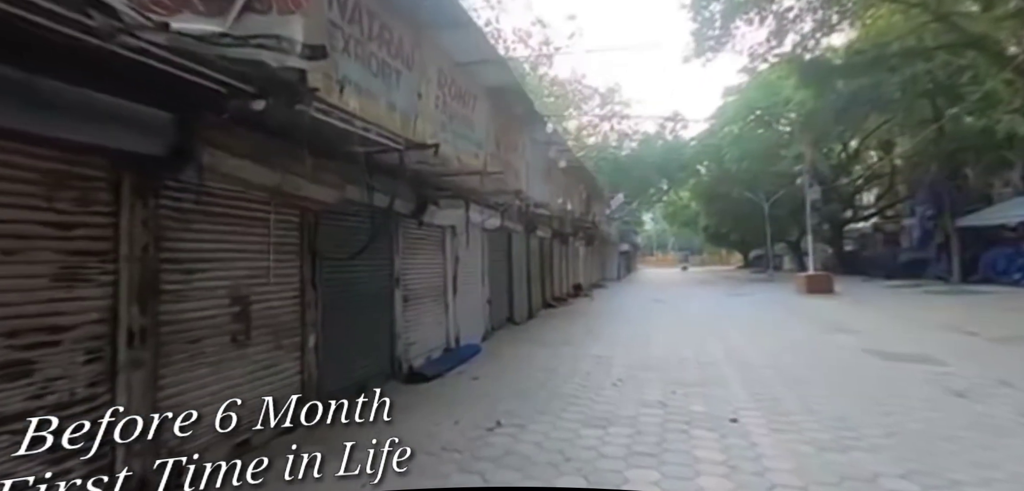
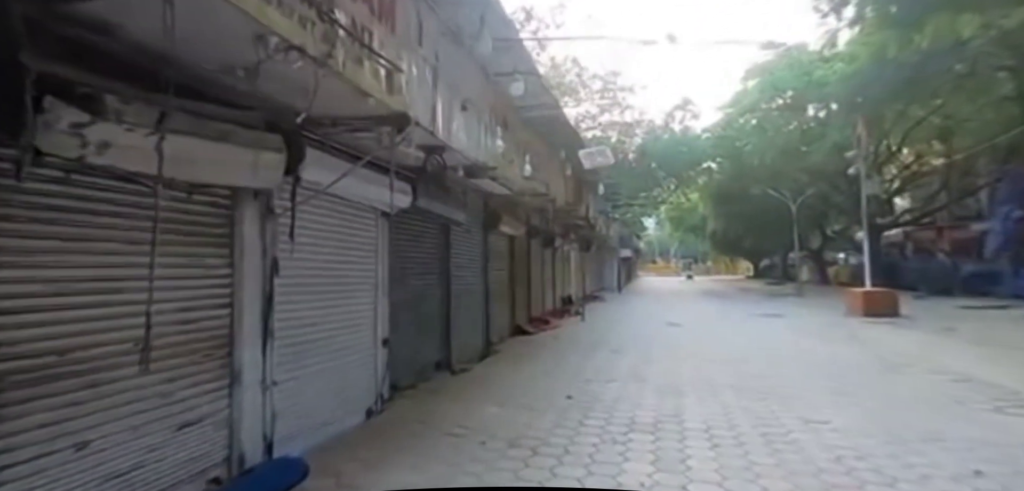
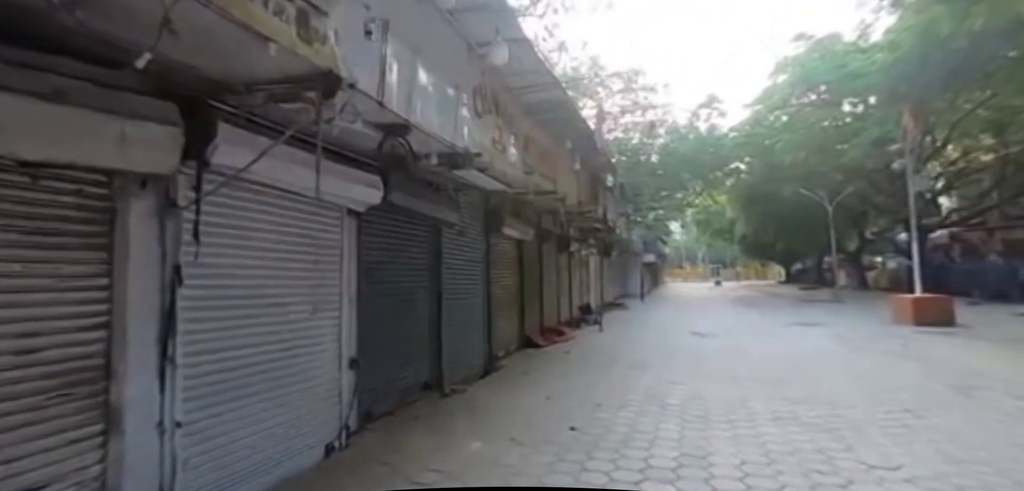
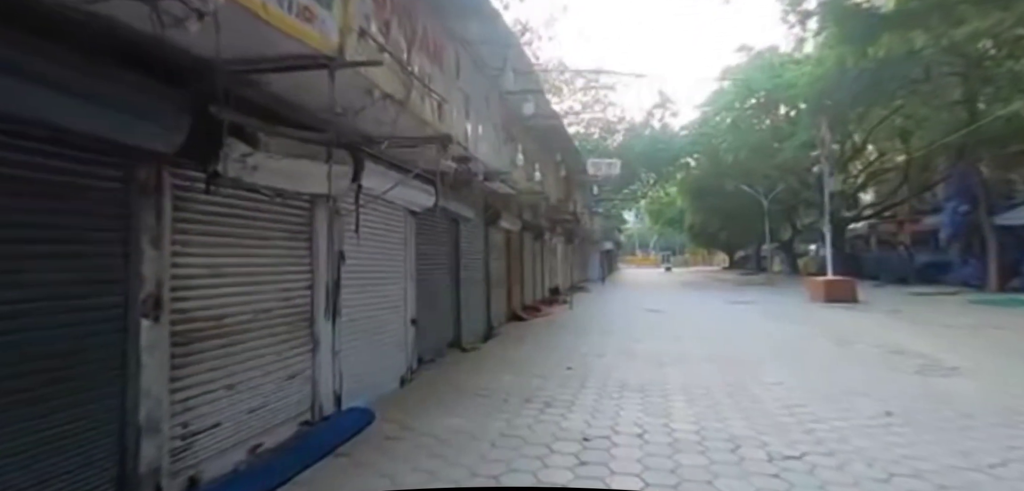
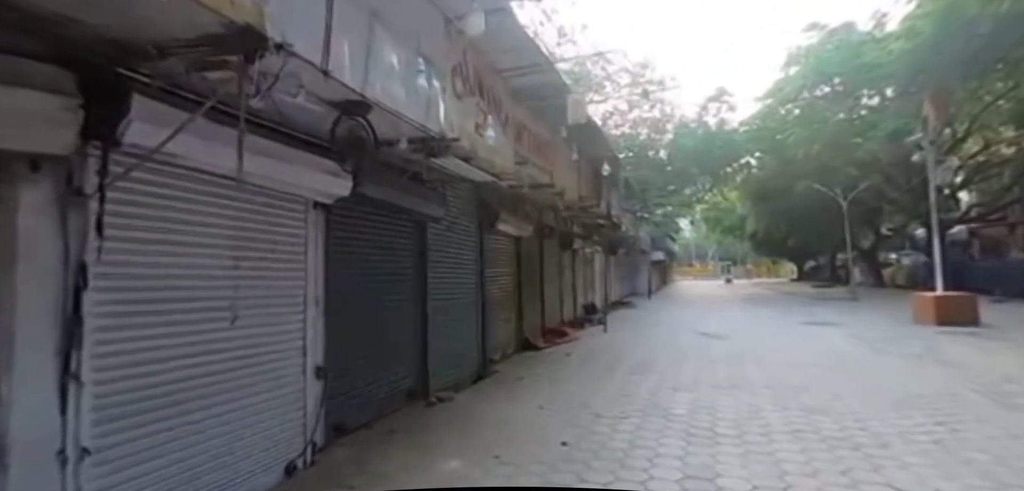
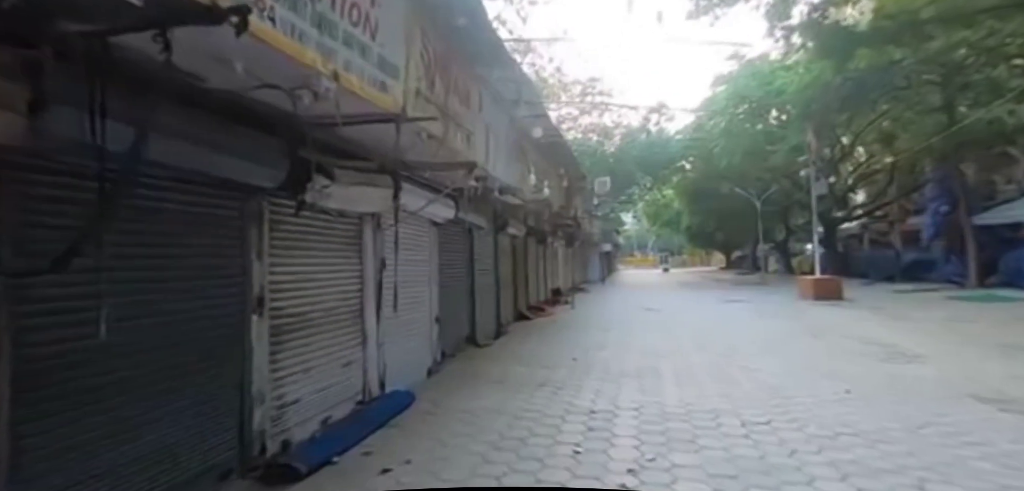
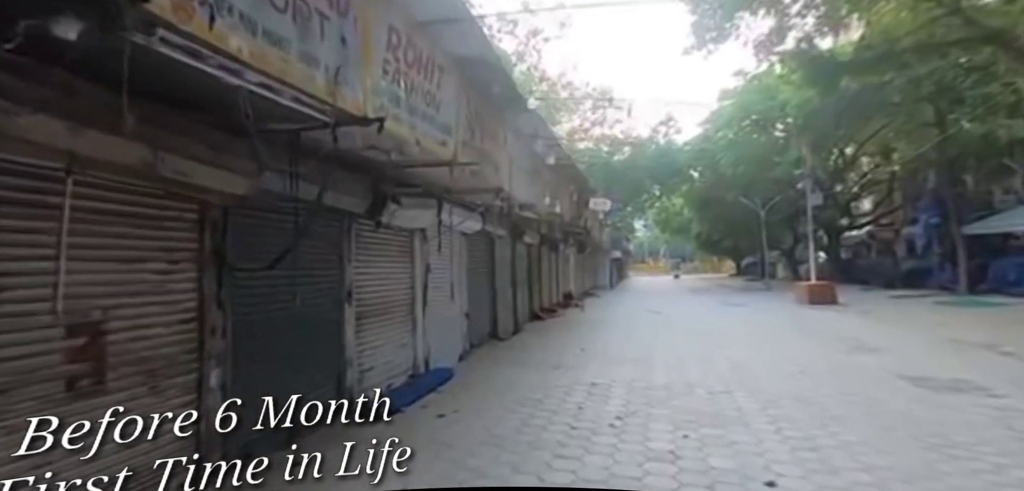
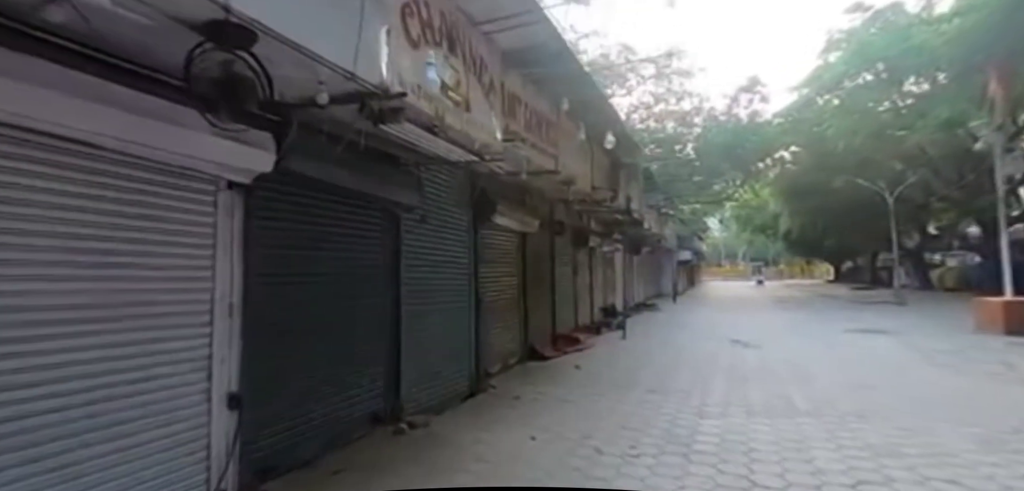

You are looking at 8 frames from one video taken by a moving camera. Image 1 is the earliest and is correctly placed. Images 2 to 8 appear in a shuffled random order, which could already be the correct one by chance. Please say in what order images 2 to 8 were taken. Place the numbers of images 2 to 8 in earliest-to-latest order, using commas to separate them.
7, 6, 4, 2, 3, 5, 8
